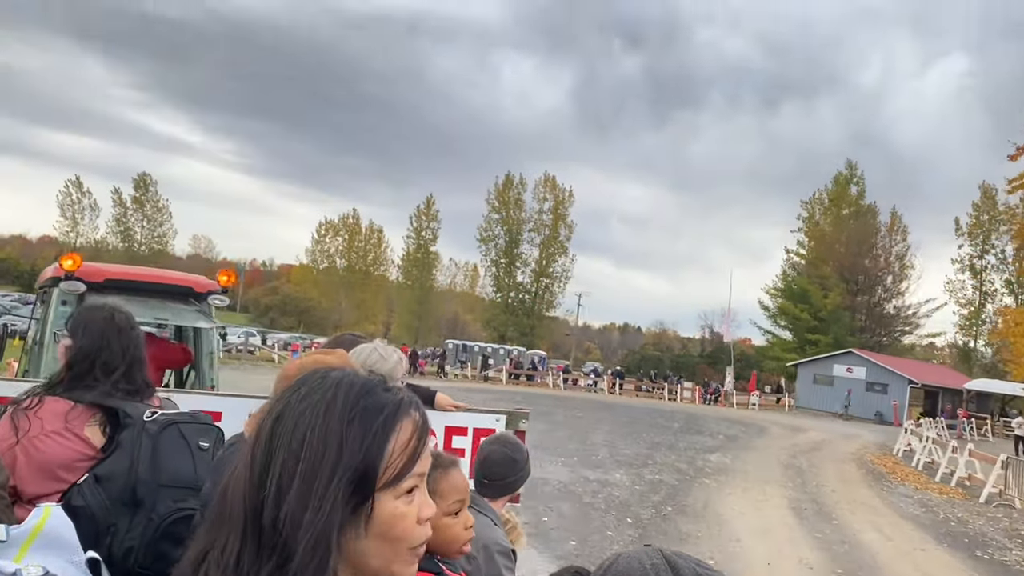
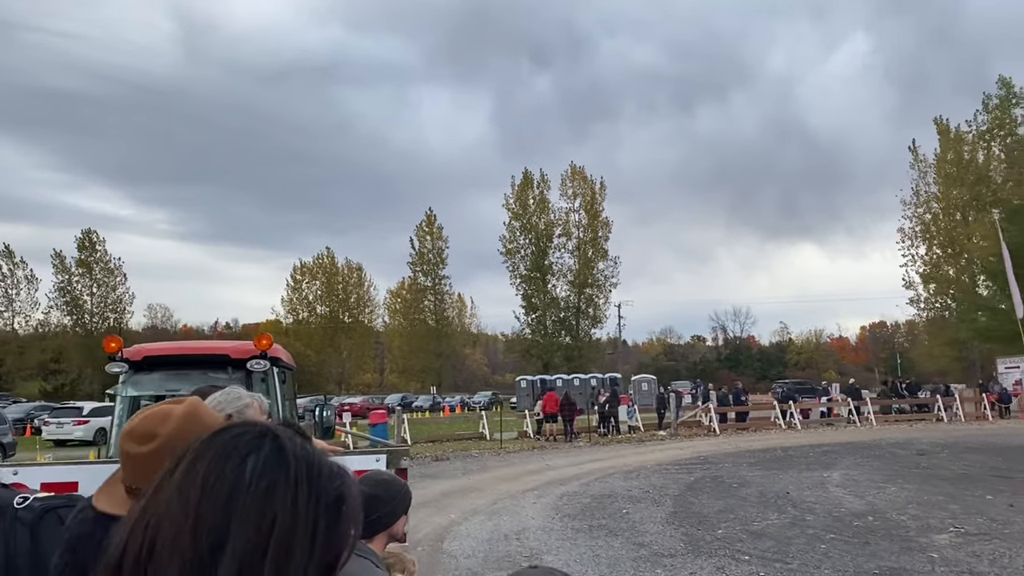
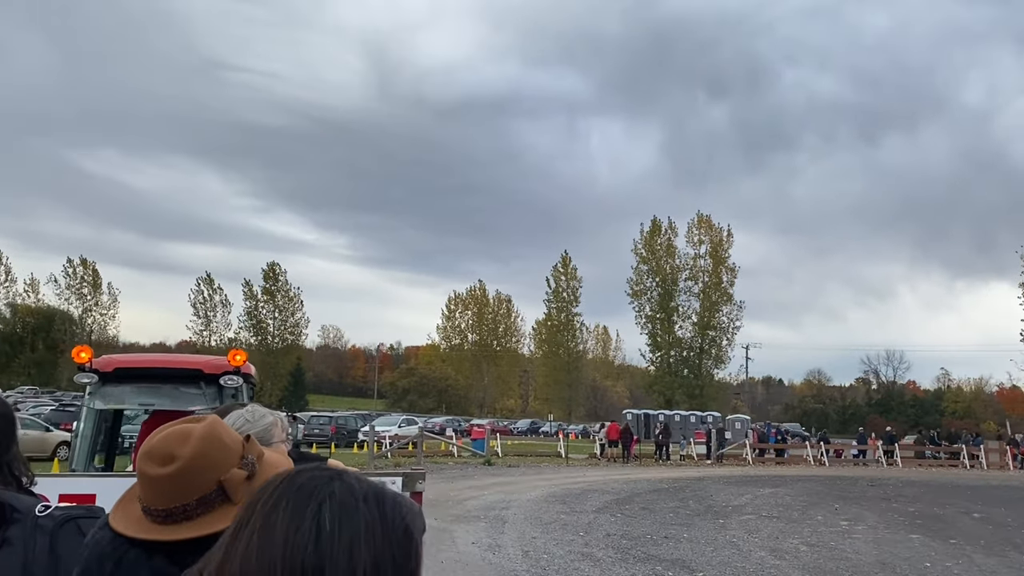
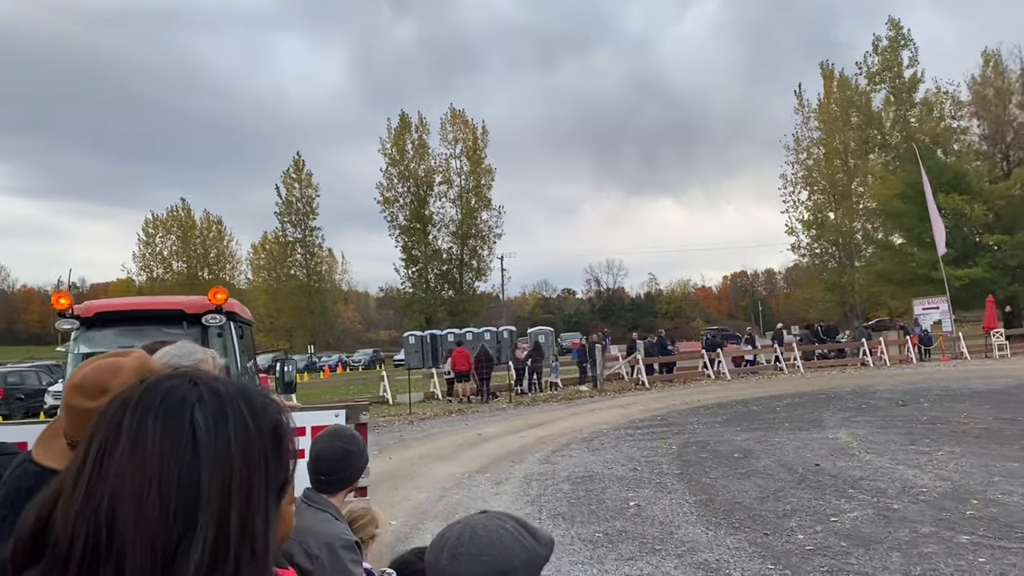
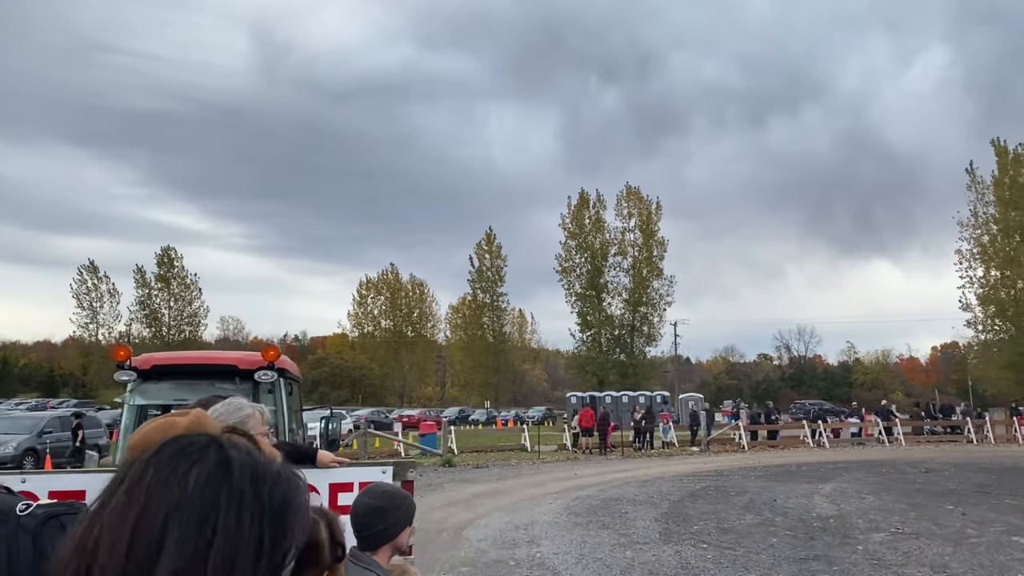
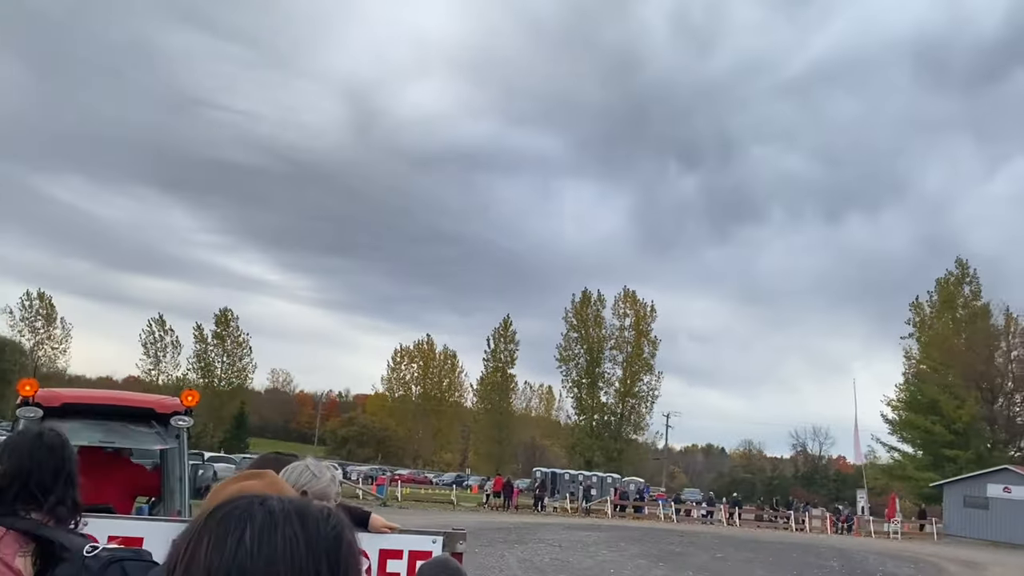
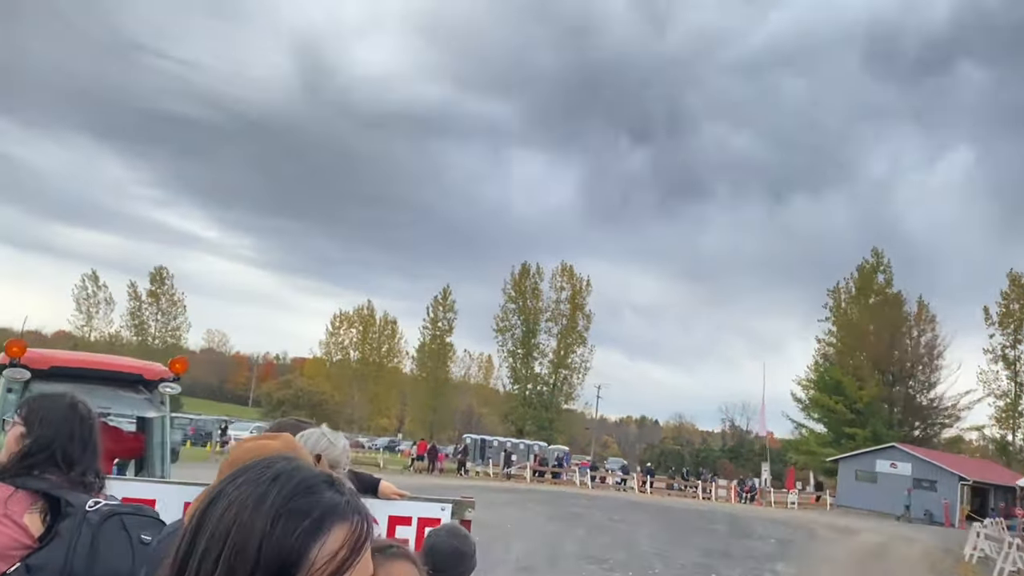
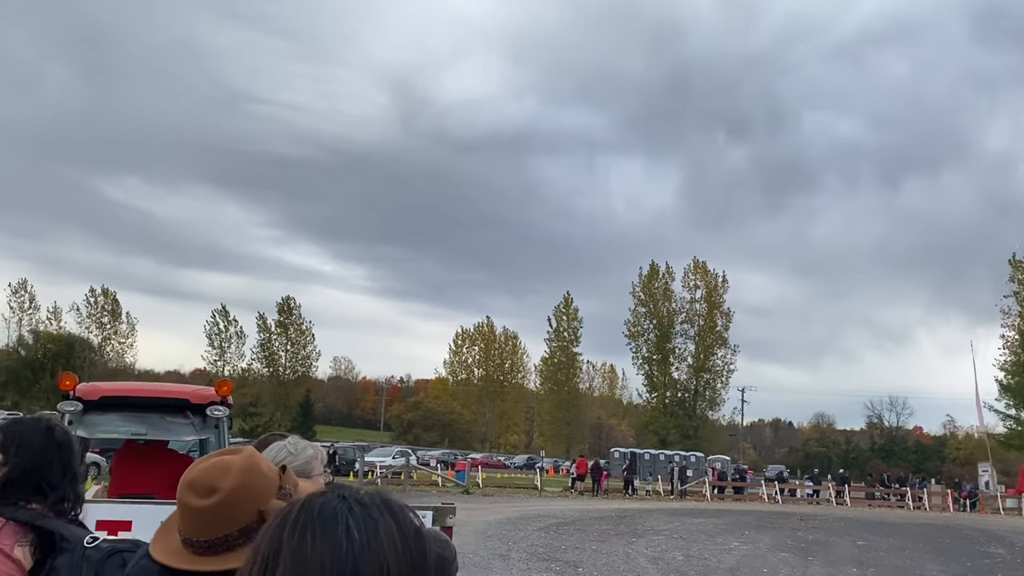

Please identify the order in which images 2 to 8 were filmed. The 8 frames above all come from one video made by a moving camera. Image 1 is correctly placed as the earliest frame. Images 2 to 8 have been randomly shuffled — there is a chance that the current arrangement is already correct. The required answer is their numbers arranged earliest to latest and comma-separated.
7, 6, 8, 3, 5, 2, 4
